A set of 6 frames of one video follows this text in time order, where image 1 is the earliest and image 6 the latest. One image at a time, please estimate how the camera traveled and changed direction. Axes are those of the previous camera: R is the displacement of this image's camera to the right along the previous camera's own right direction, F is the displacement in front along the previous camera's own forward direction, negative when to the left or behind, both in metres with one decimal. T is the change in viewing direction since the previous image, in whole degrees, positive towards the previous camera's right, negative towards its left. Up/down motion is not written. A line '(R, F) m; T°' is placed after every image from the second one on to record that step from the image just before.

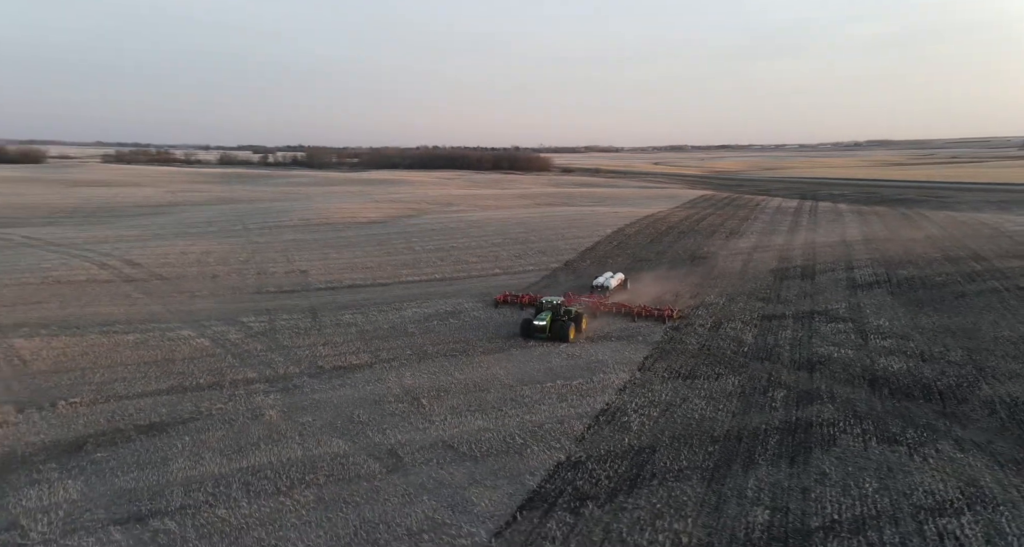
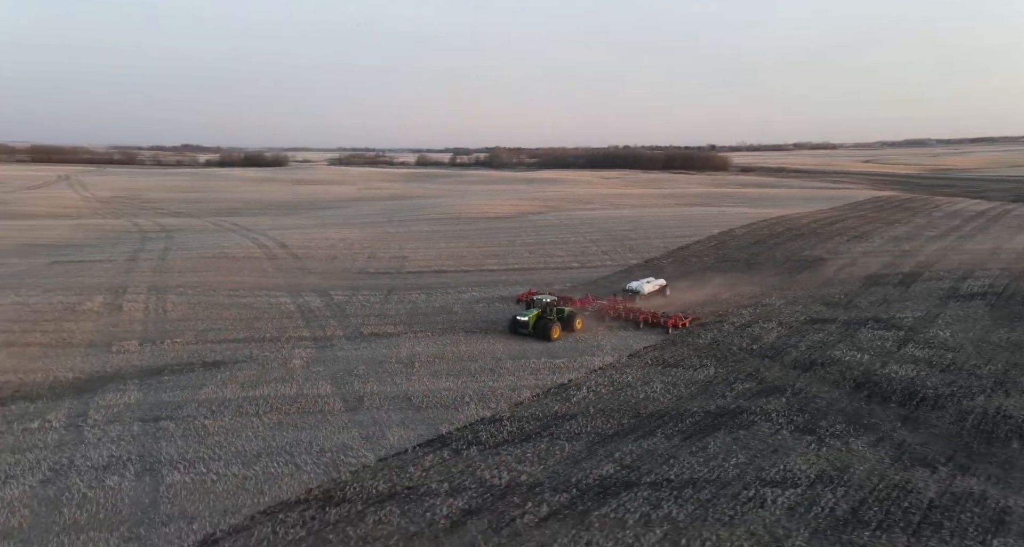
(+3.7, -0.9) m; -14°
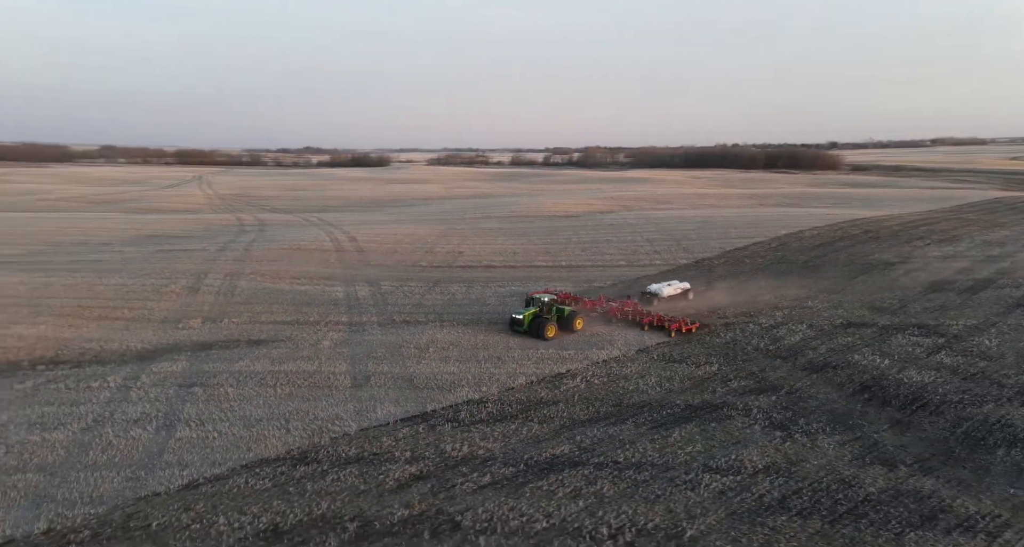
(+1.7, -0.5) m; -8°
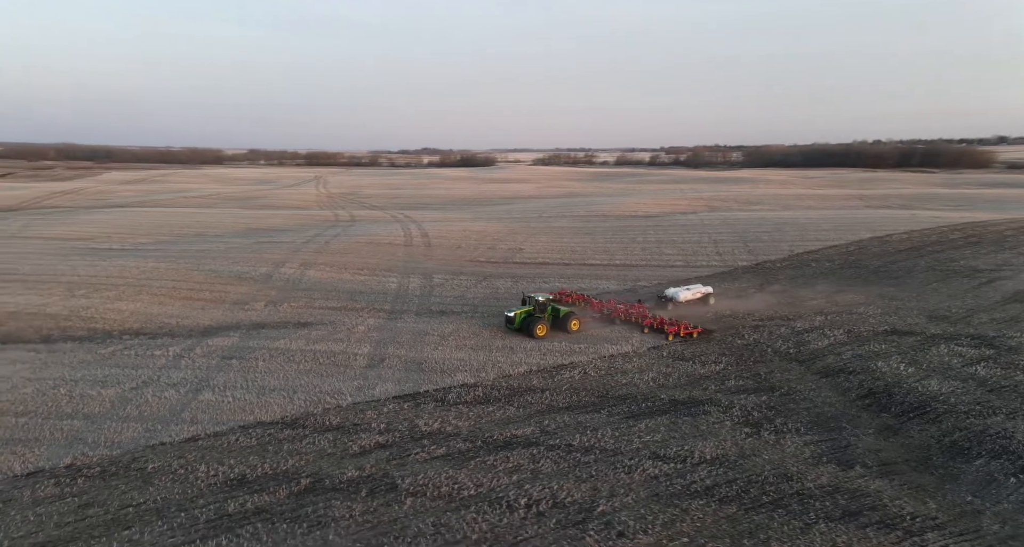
(+1.8, -0.4) m; -8°
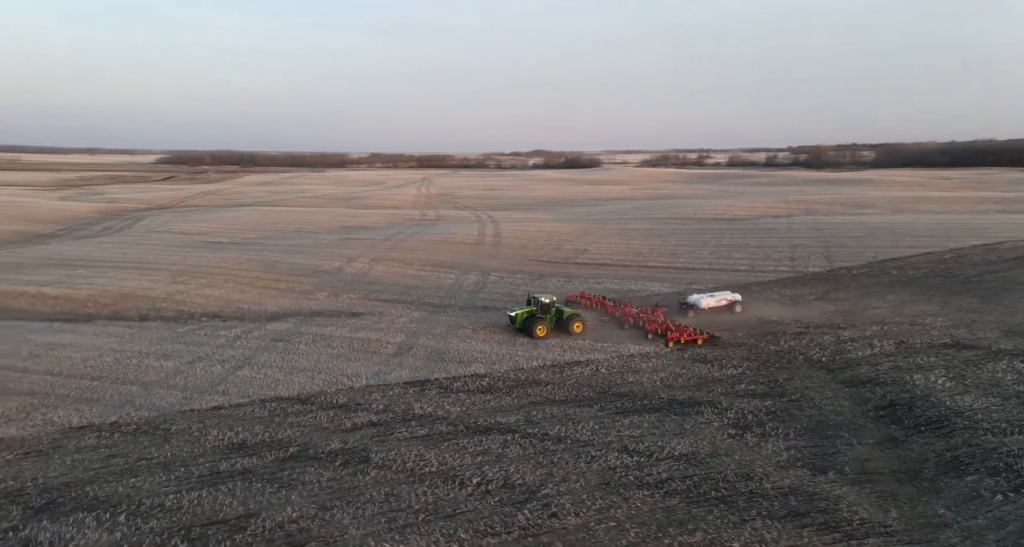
(+1.6, -0.3) m; -8°
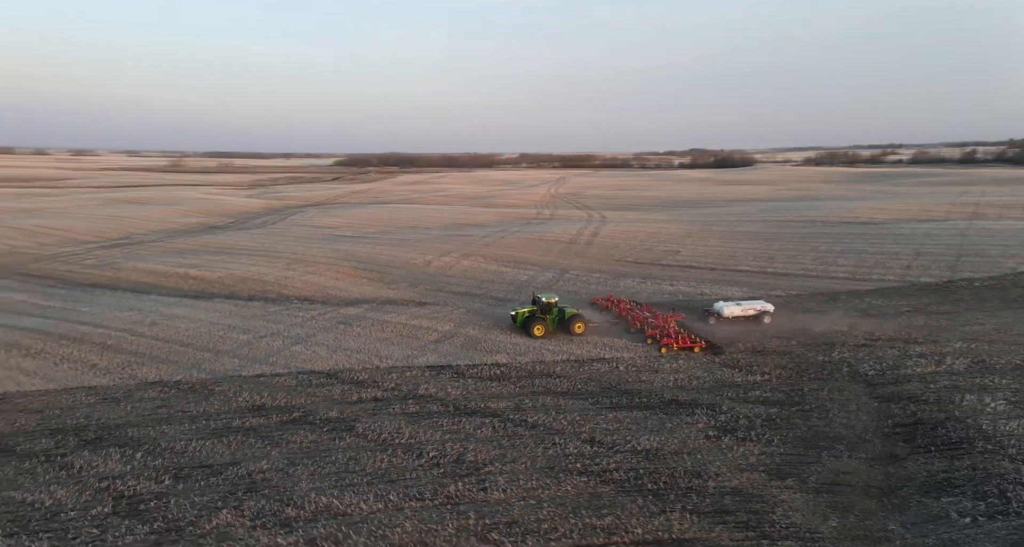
(+2.1, -0.3) m; -12°
